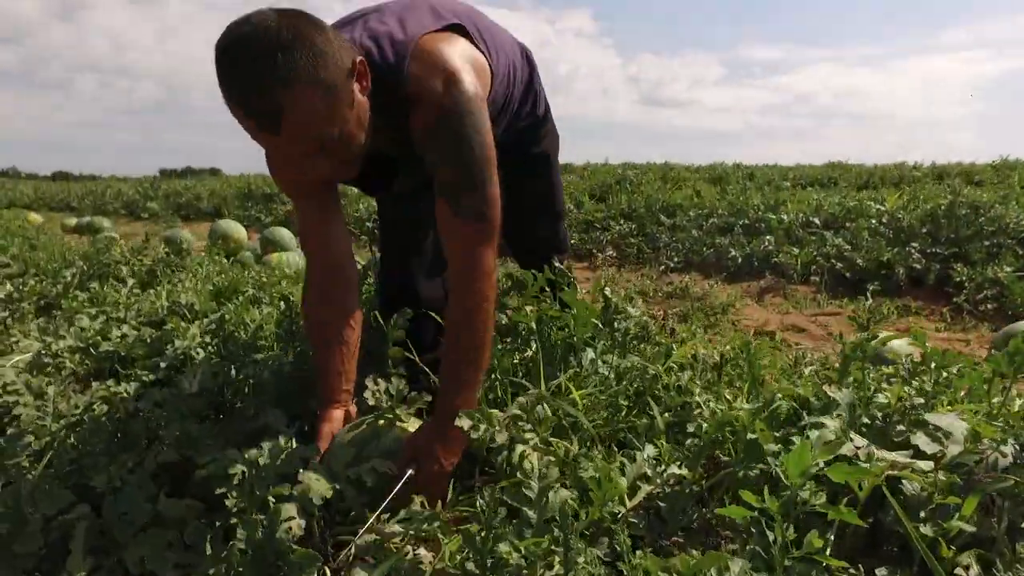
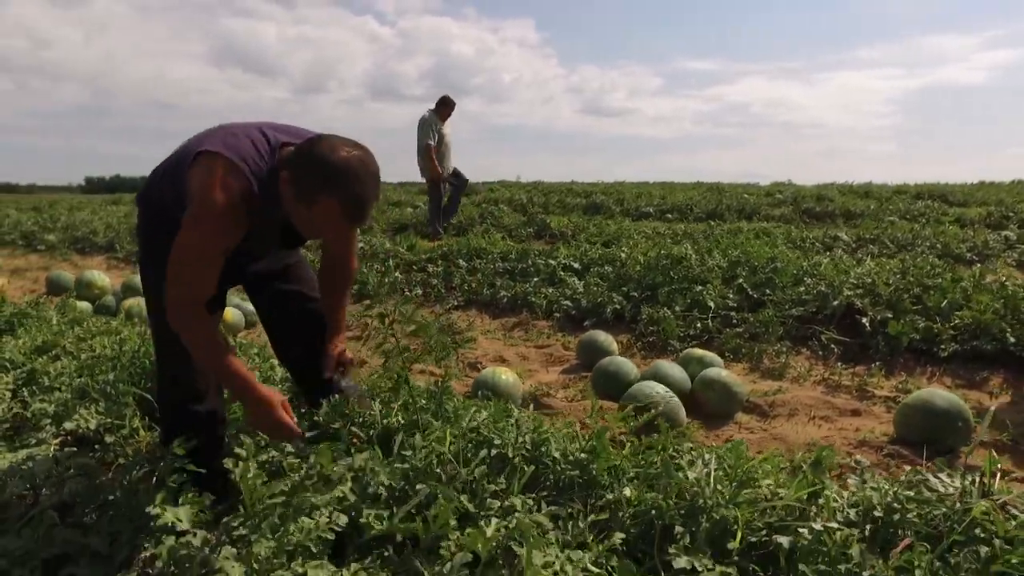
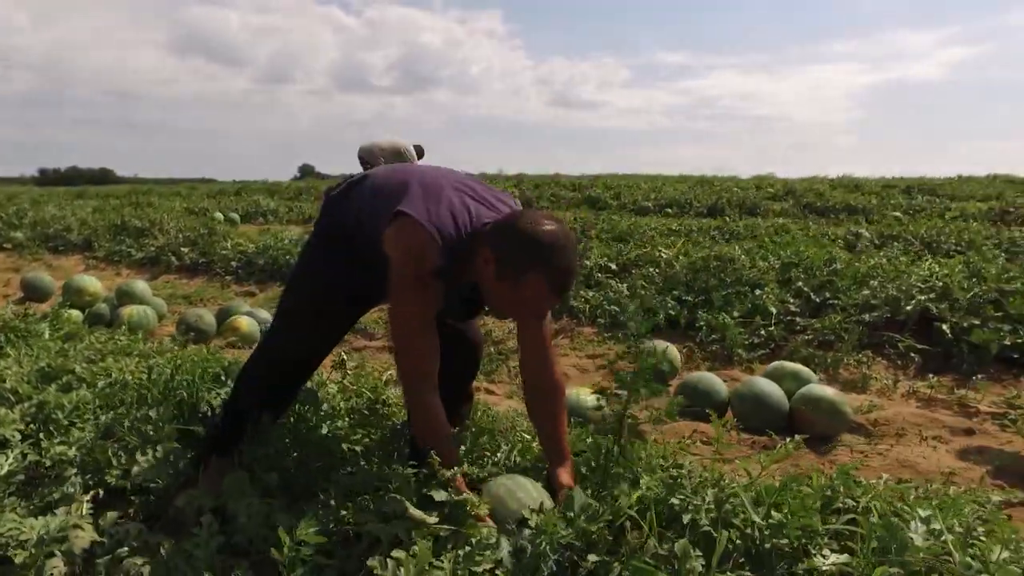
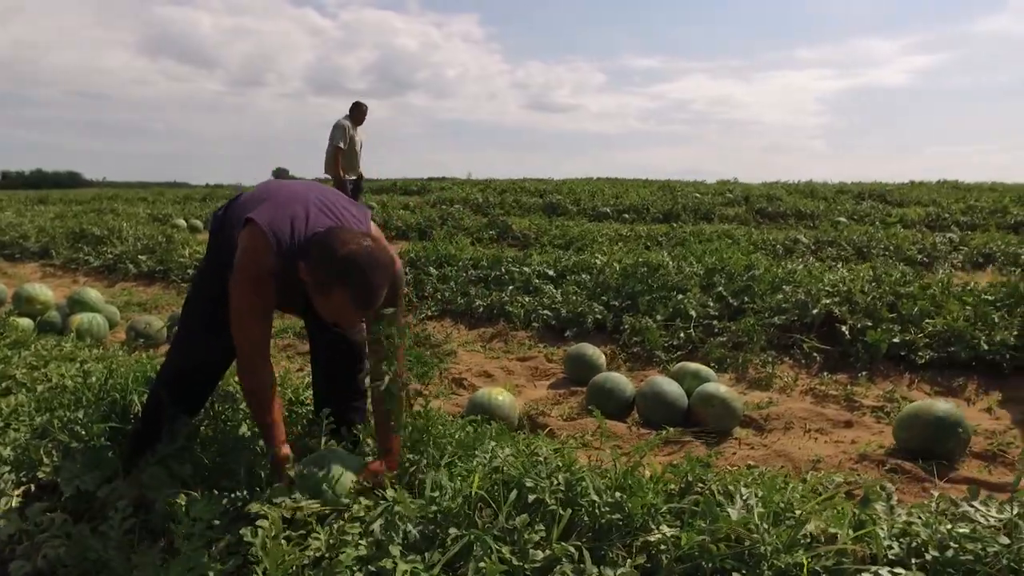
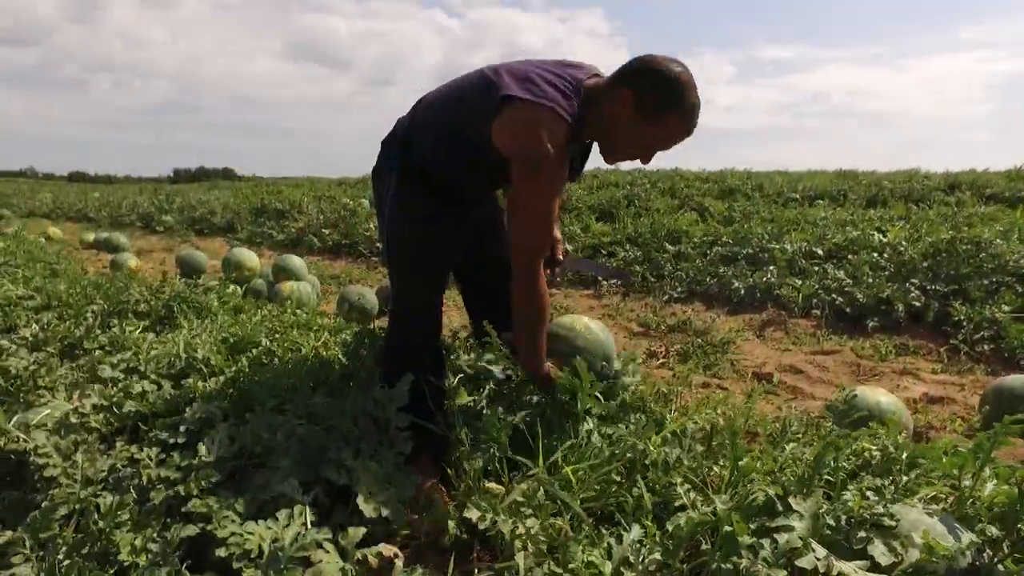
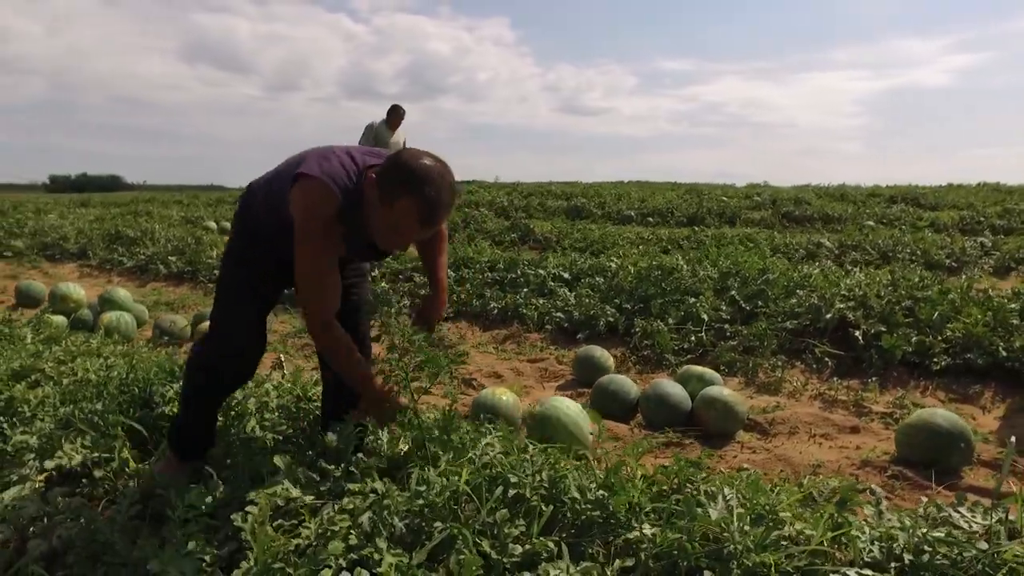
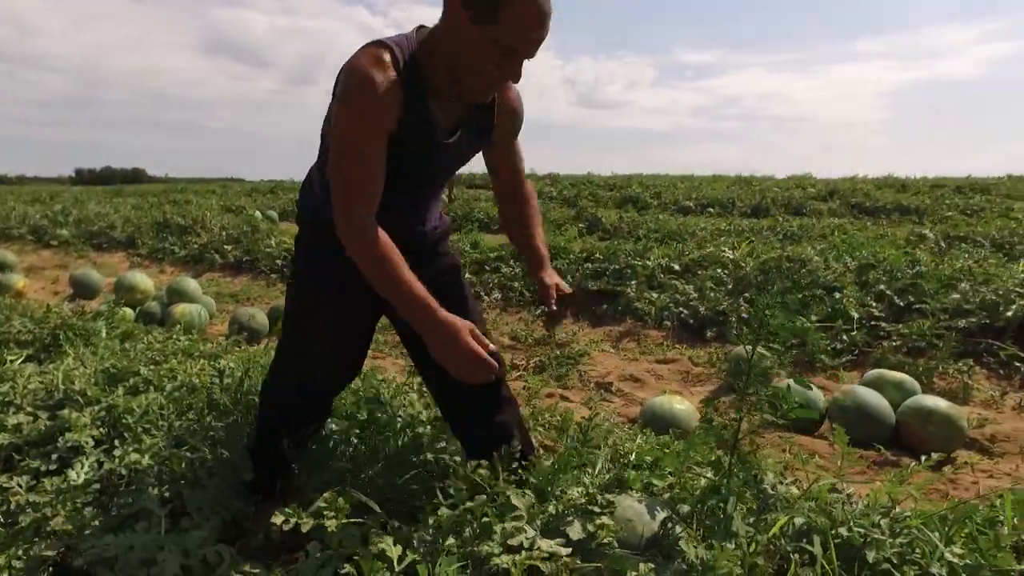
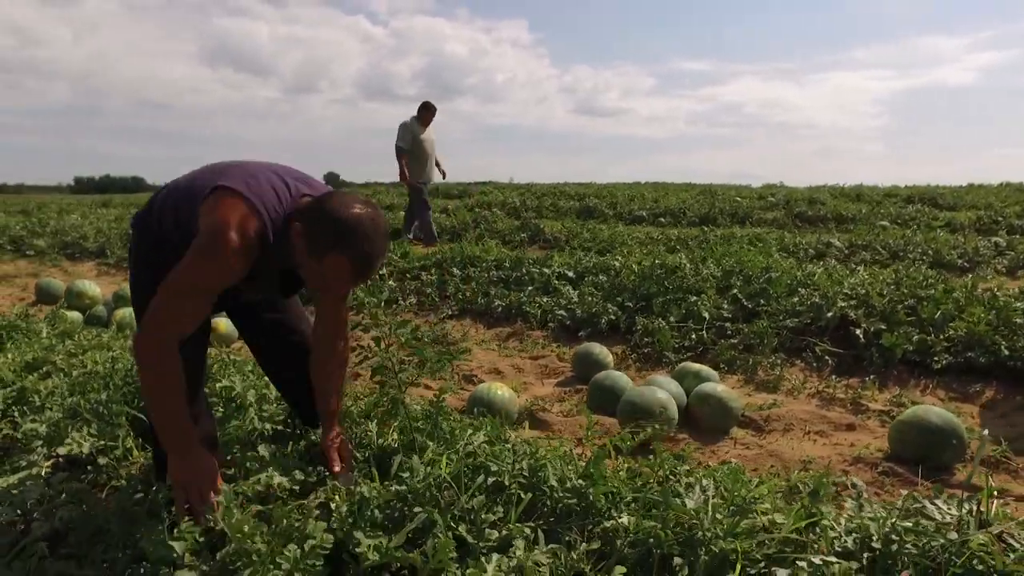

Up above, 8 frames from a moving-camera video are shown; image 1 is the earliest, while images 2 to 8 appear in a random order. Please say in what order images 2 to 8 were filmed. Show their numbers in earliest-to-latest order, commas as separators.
5, 7, 3, 4, 6, 8, 2
